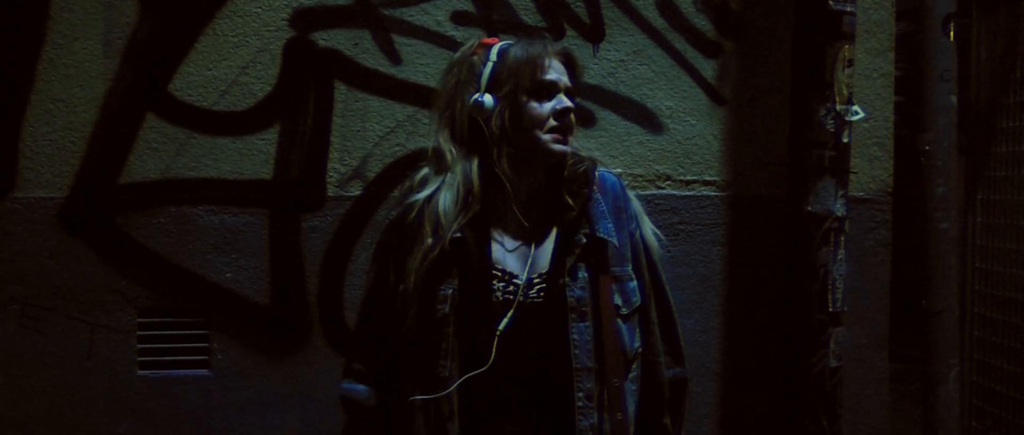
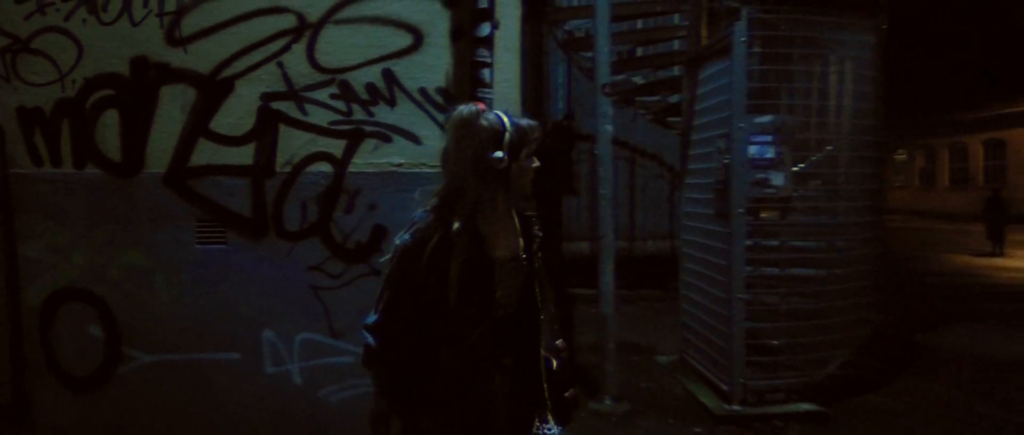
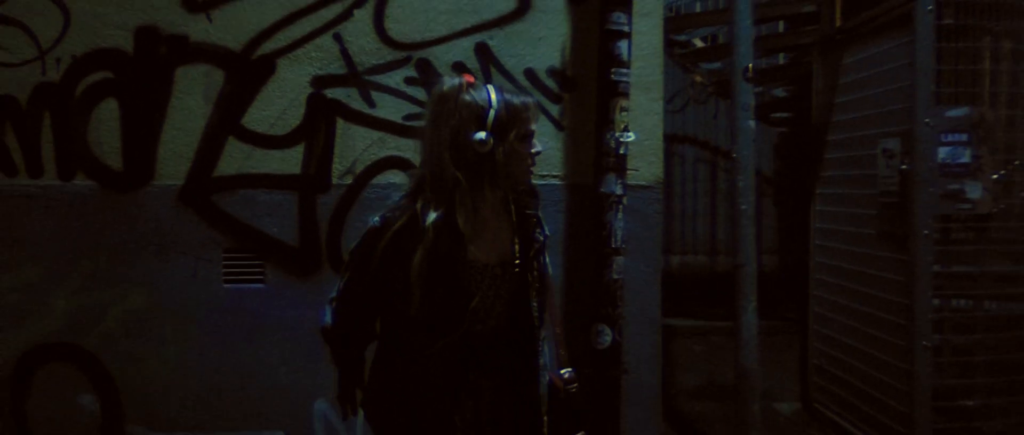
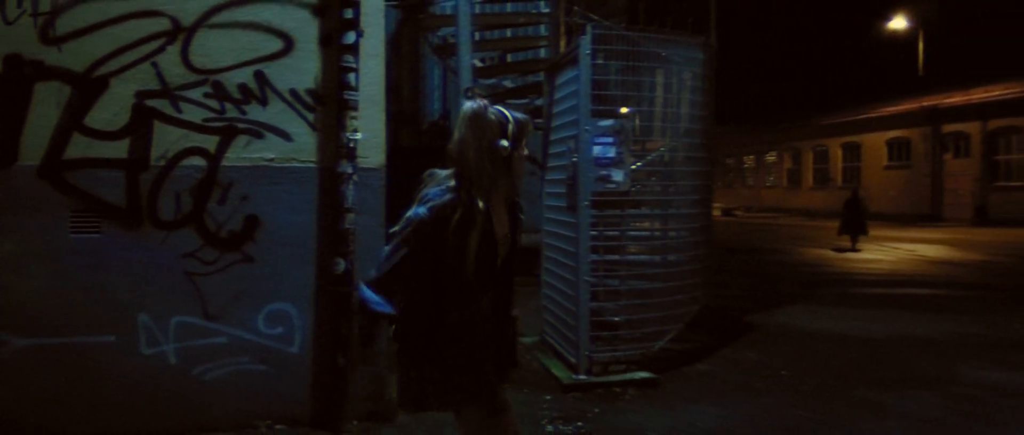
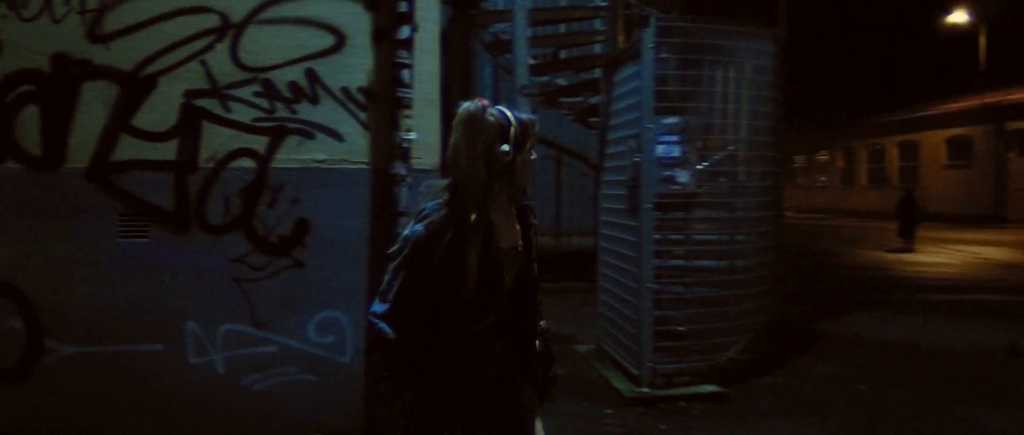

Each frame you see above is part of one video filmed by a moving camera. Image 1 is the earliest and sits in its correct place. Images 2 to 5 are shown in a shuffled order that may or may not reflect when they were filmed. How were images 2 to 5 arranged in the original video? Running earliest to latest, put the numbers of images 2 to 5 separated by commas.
3, 2, 5, 4
